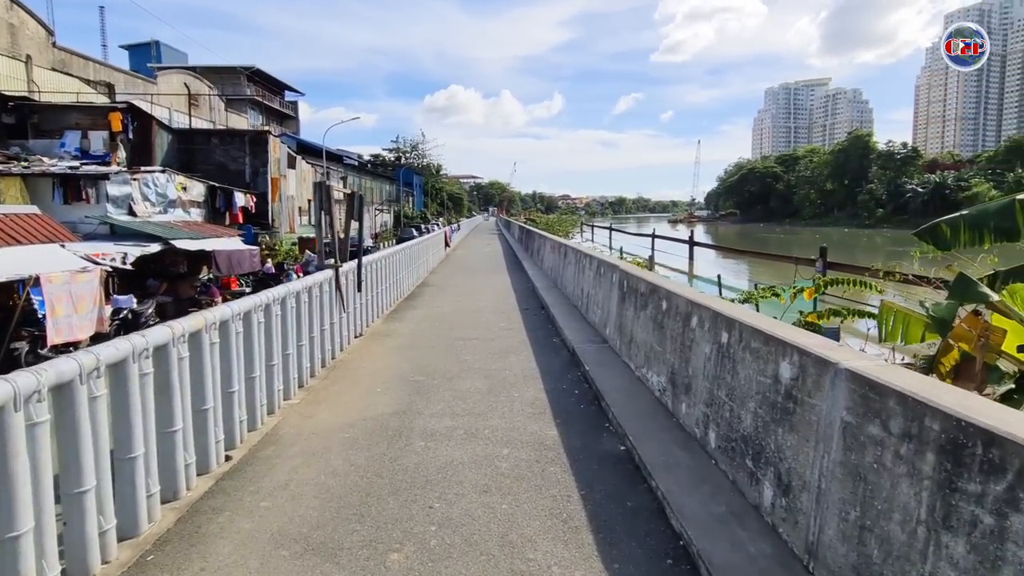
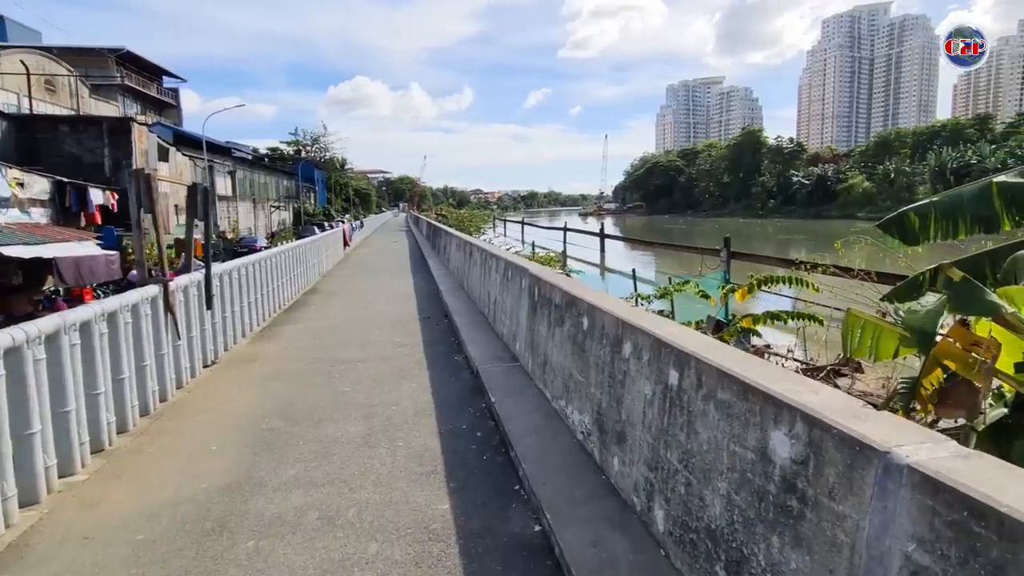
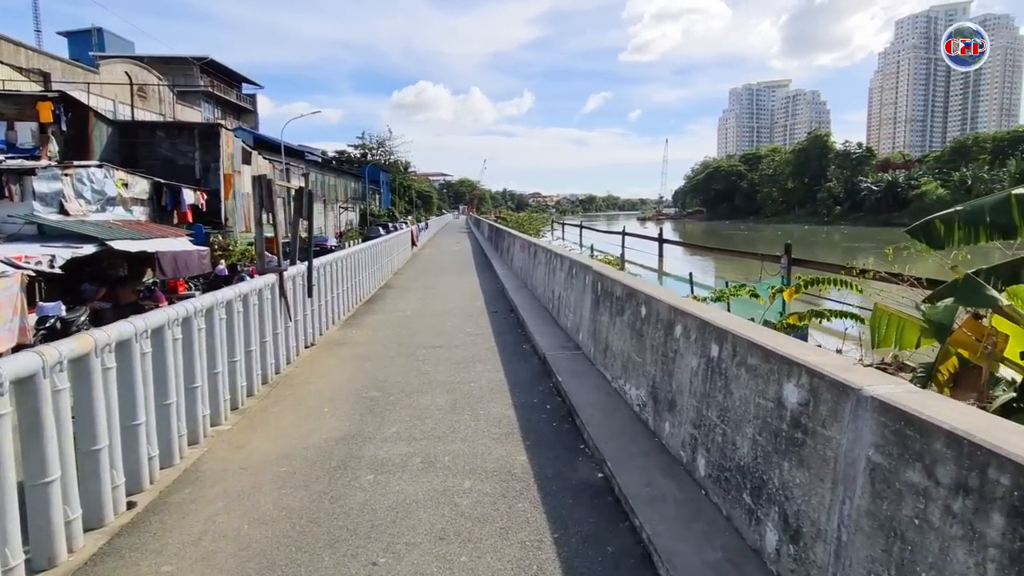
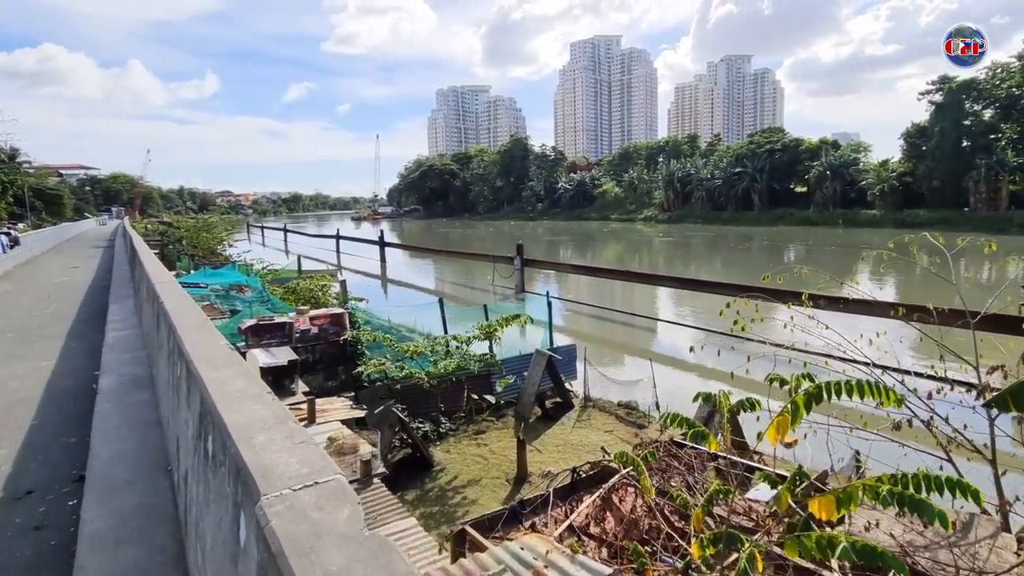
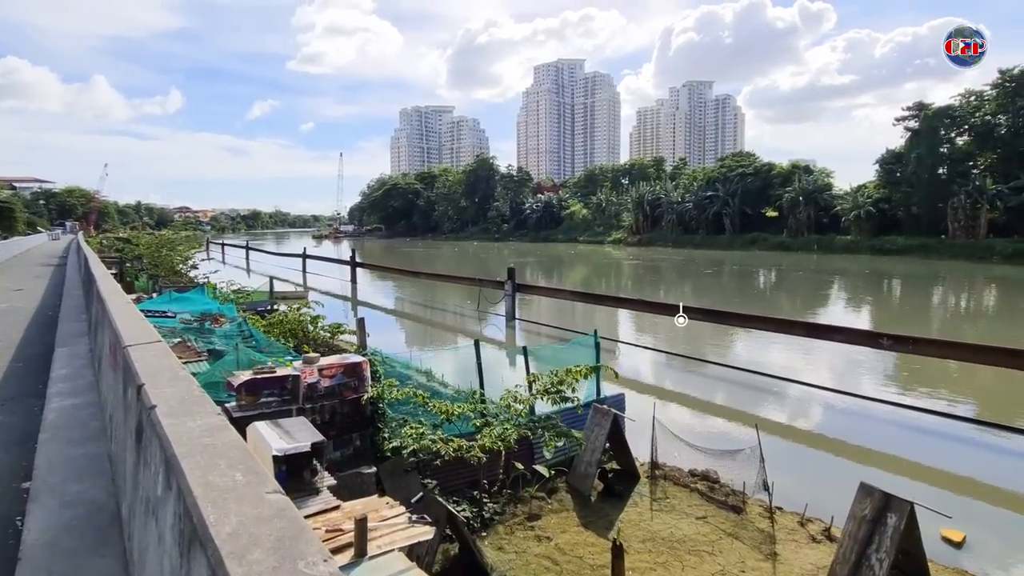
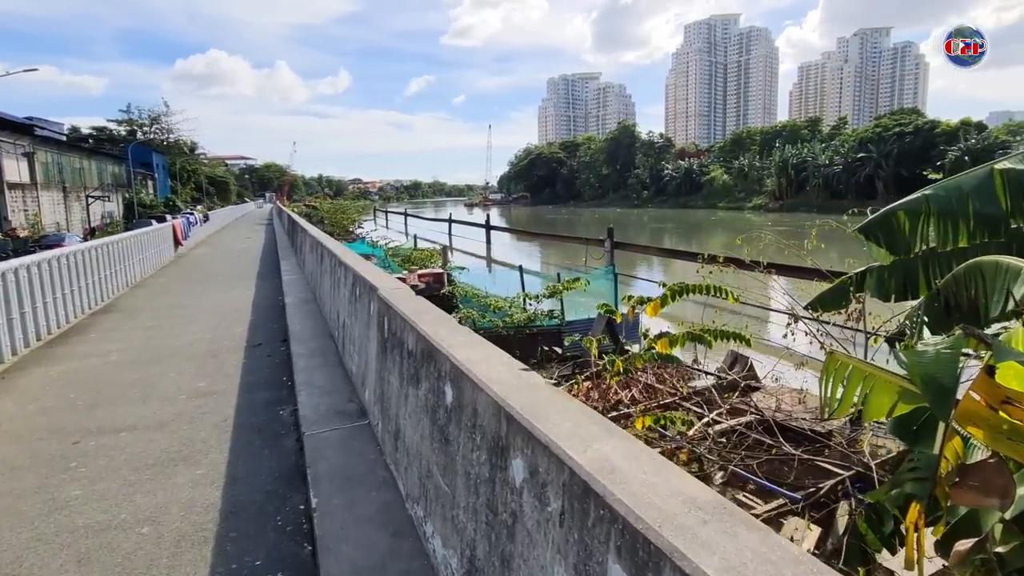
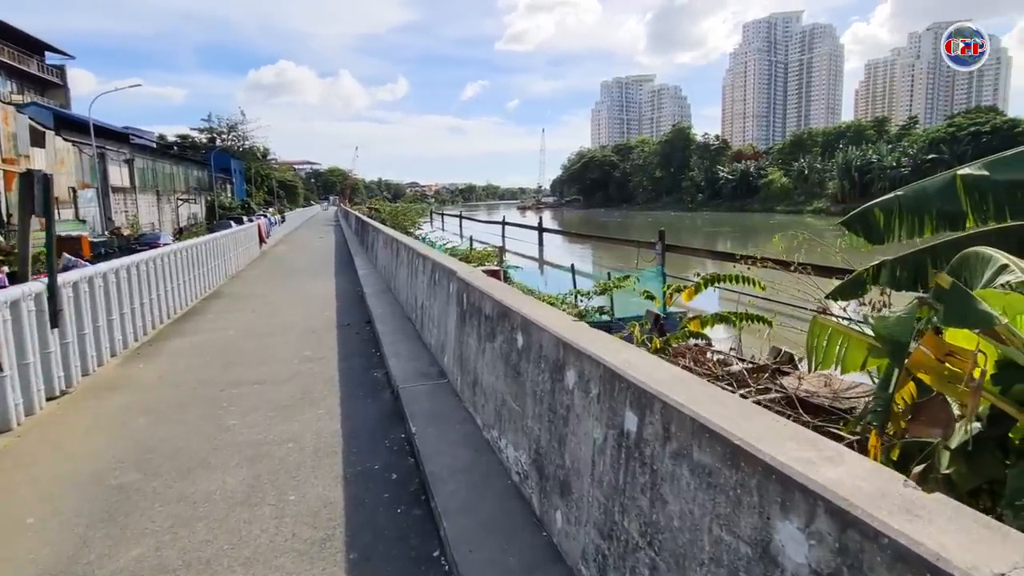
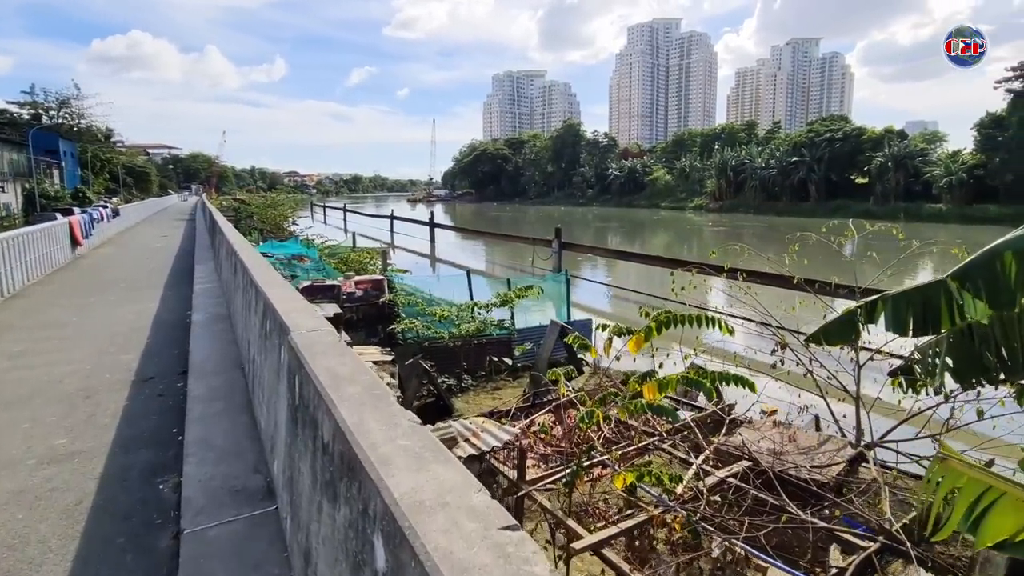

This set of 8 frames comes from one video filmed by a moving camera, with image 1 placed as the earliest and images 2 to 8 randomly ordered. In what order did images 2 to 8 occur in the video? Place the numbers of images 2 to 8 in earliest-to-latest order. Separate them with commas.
3, 2, 7, 6, 8, 4, 5
